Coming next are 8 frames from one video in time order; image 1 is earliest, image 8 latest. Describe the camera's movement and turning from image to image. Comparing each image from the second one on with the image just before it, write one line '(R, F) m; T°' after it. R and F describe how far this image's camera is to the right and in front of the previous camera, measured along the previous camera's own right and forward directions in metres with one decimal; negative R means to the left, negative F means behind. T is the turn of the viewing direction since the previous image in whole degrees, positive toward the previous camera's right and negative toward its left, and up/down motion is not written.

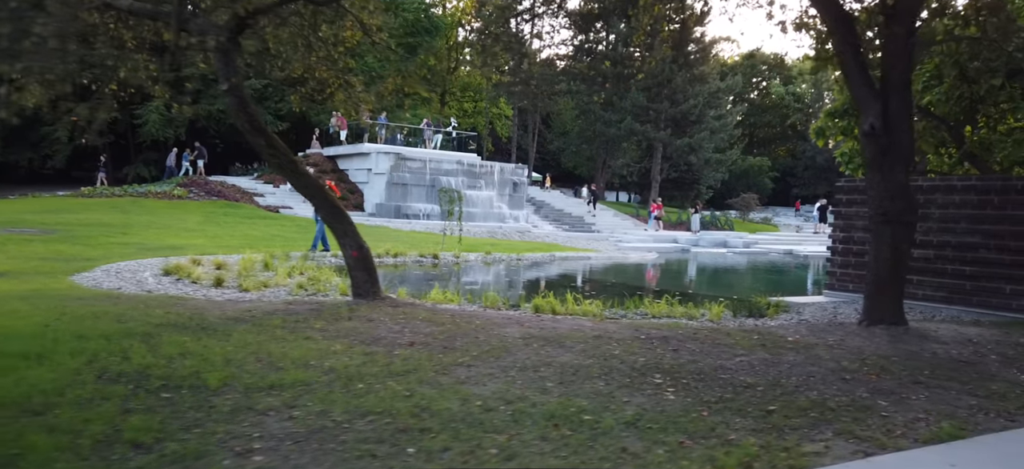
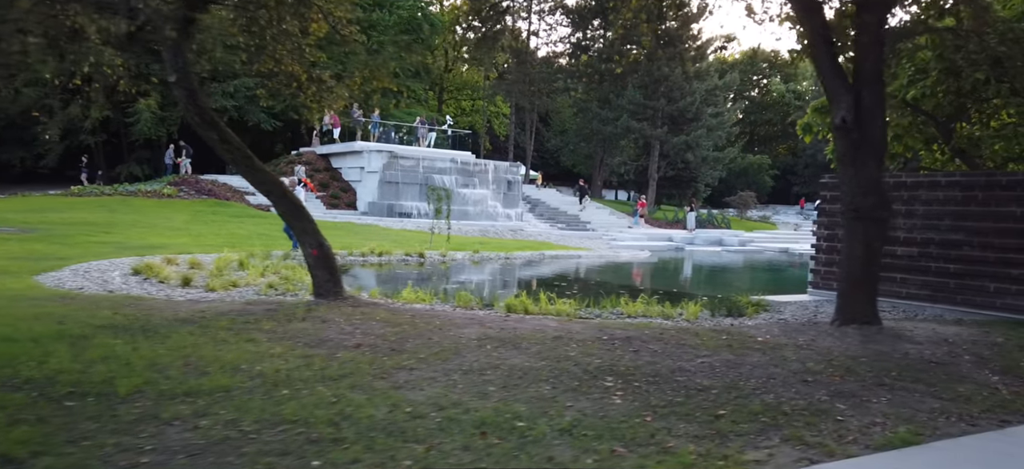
(+0.3, +0.2) m; 0°
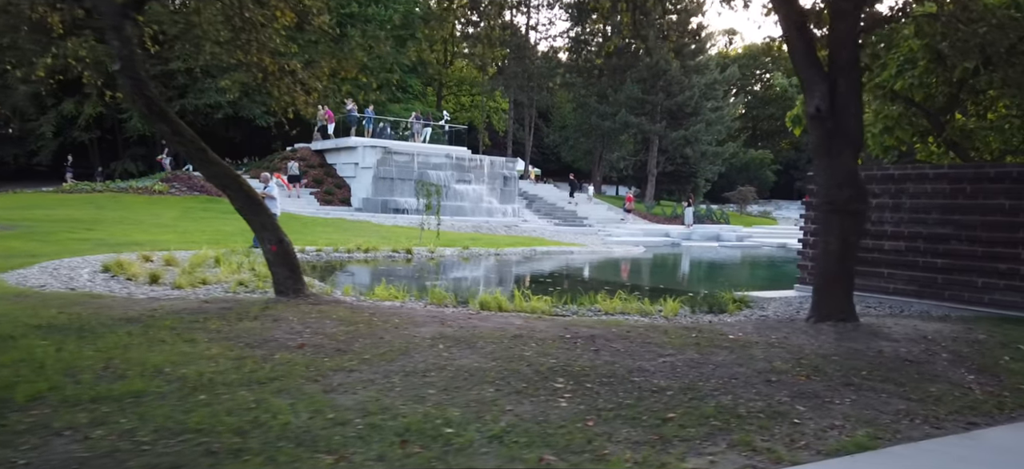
(+0.3, +0.2) m; 0°
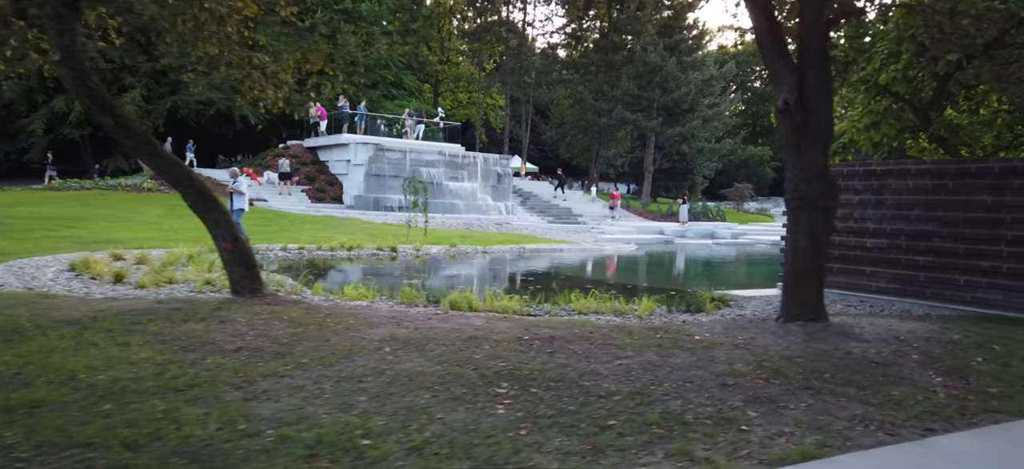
(+0.3, +0.2) m; 0°
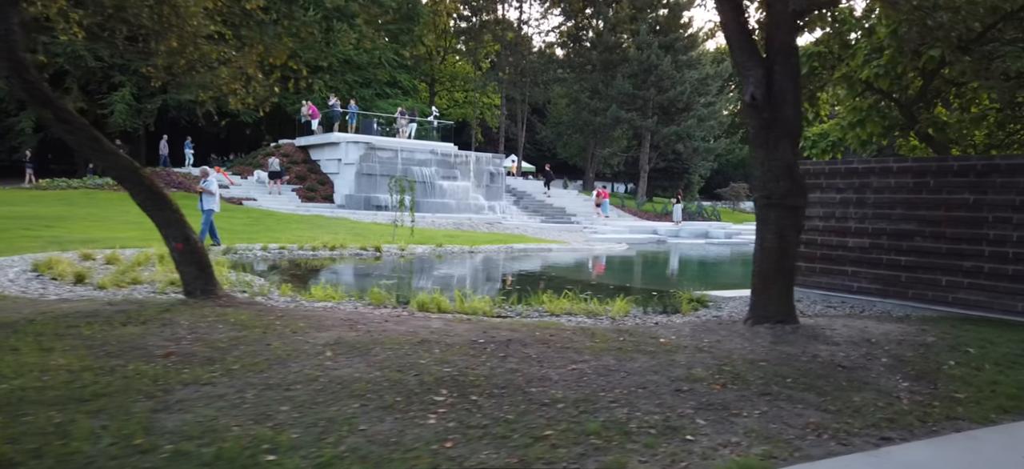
(+0.3, +0.2) m; 0°
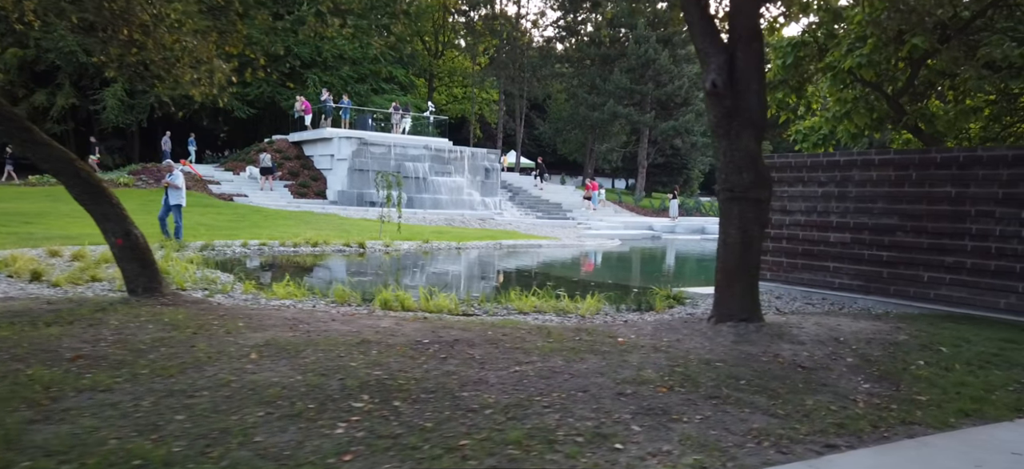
(+0.4, +0.3) m; 0°
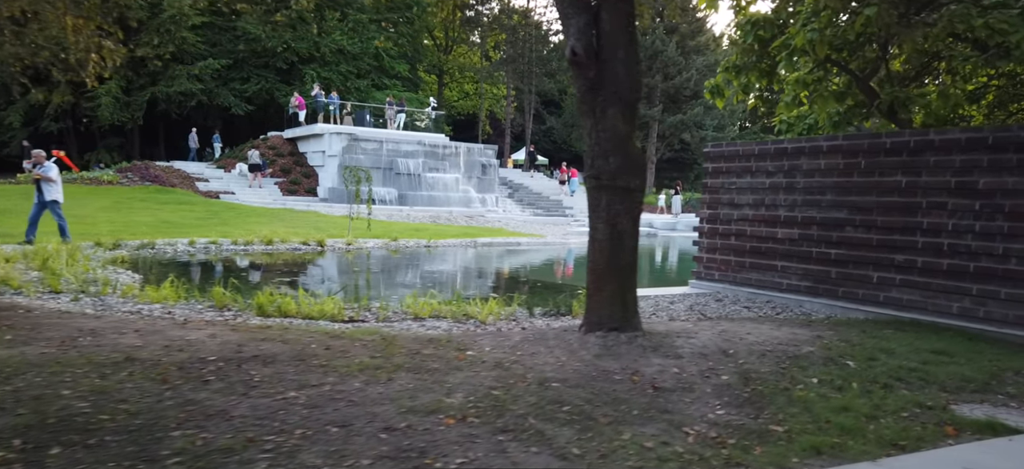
(+1.4, +0.9) m; -1°
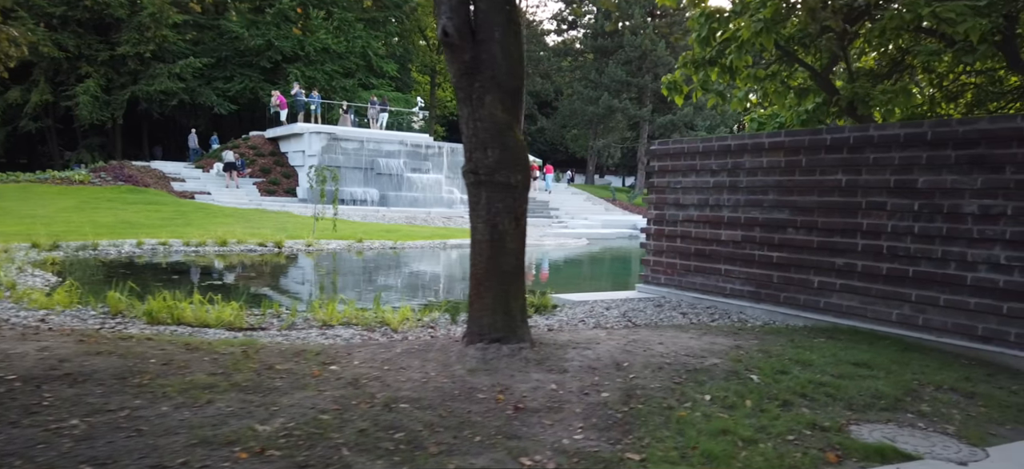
(+0.9, +0.5) m; +1°
